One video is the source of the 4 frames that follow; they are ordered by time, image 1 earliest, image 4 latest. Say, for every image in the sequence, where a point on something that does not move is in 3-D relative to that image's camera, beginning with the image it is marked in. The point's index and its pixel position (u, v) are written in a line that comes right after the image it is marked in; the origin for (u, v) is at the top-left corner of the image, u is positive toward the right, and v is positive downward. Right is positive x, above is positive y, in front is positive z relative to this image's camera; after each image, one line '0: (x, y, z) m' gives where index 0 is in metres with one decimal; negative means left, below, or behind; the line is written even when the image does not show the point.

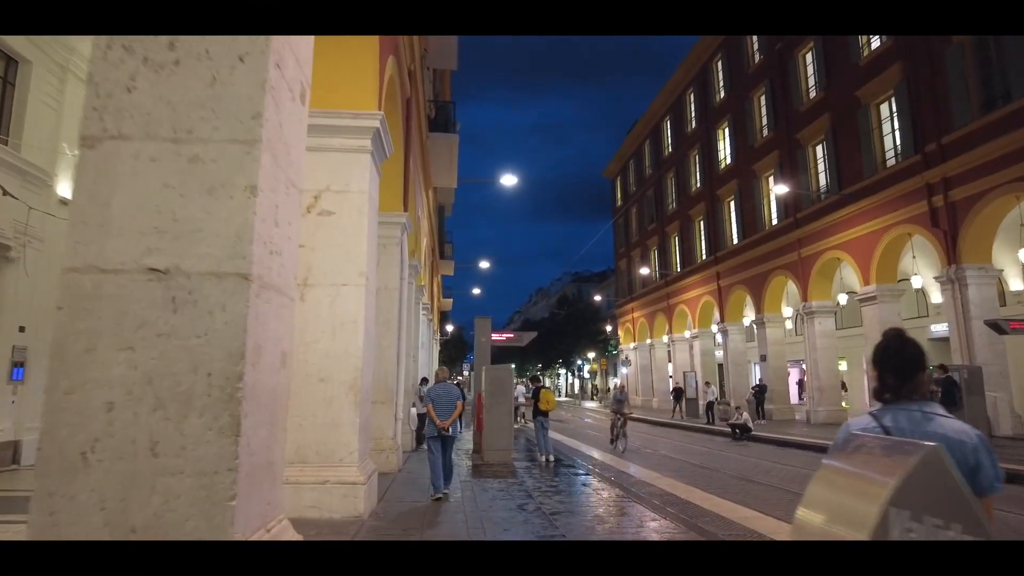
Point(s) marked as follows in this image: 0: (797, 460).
0: (+6.4, -3.9, +14.2) m
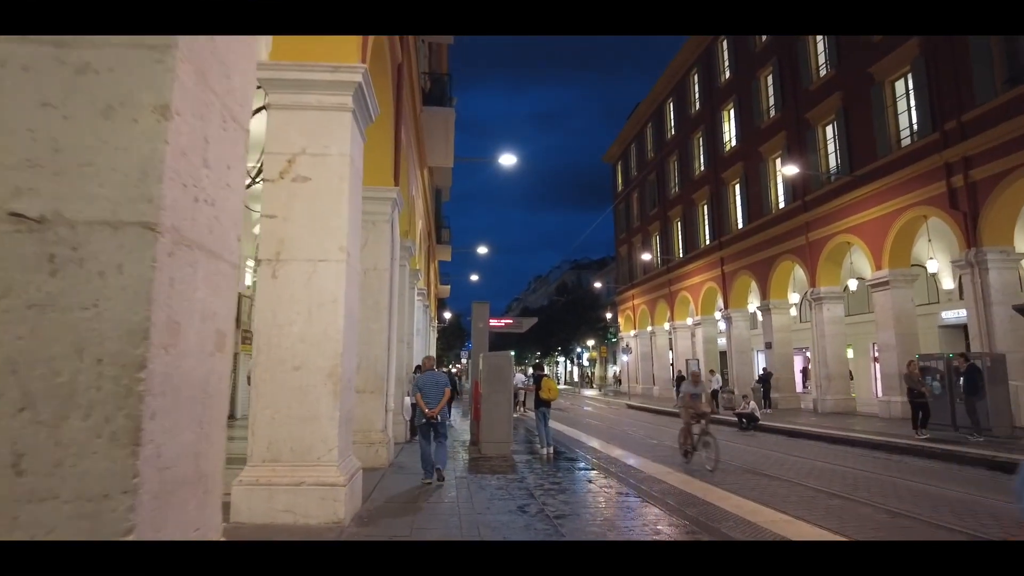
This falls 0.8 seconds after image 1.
0: (+6.4, -3.5, +13.6) m
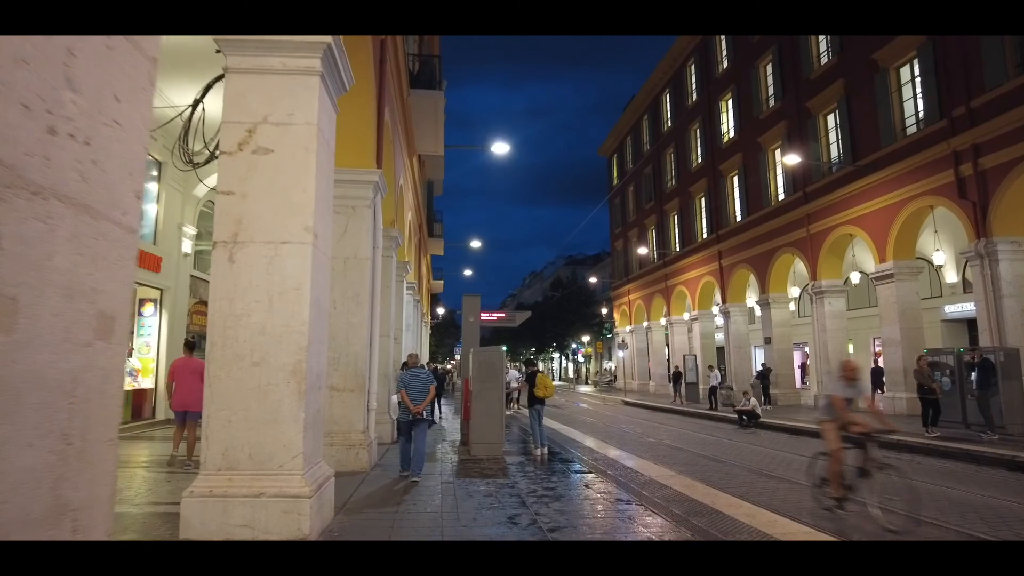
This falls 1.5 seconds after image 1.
0: (+6.2, -3.3, +13.0) m
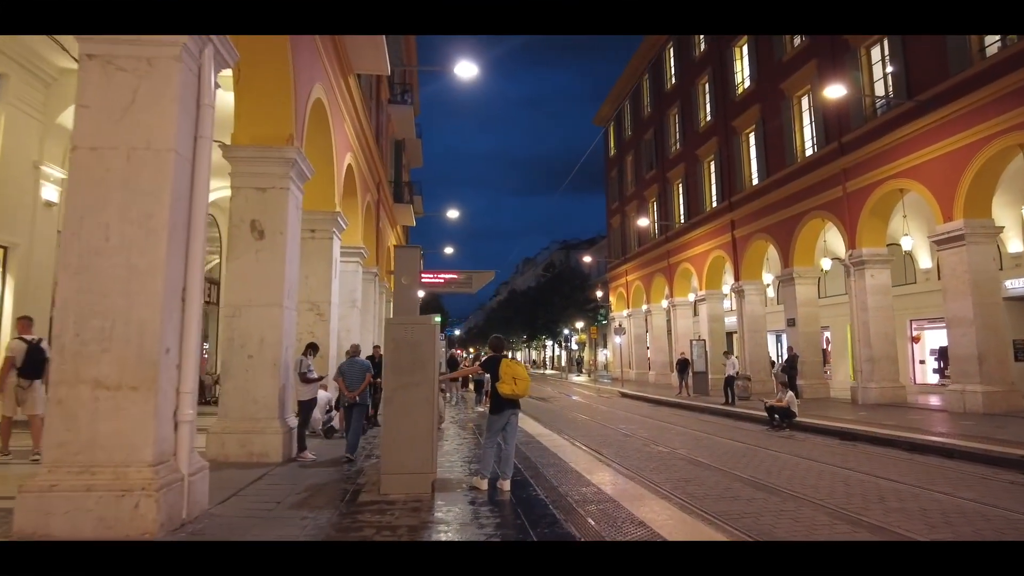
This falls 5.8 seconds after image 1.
0: (+5.6, -2.6, +9.1) m
